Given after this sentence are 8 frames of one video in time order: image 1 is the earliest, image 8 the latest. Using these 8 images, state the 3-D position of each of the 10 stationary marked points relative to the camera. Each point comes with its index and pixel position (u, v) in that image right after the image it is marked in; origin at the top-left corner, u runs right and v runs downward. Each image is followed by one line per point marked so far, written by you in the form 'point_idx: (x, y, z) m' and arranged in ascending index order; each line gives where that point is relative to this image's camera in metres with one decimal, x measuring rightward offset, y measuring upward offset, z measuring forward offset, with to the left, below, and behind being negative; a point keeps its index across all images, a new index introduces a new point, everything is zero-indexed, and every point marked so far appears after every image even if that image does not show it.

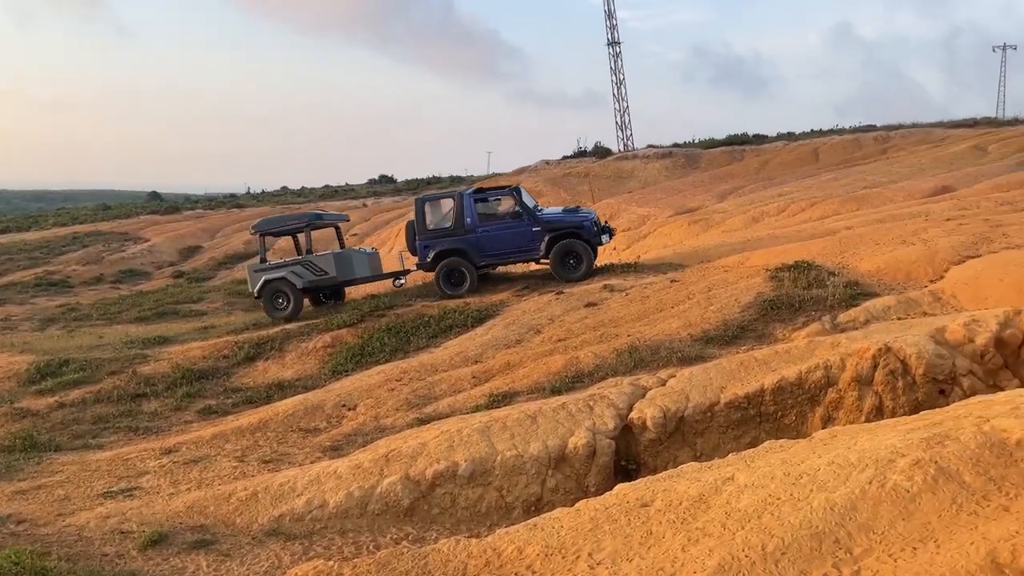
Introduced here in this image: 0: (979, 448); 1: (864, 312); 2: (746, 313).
0: (+2.8, -1.0, +5.3) m
1: (+3.8, -0.3, +9.3) m
2: (+2.7, -0.3, +10.1) m
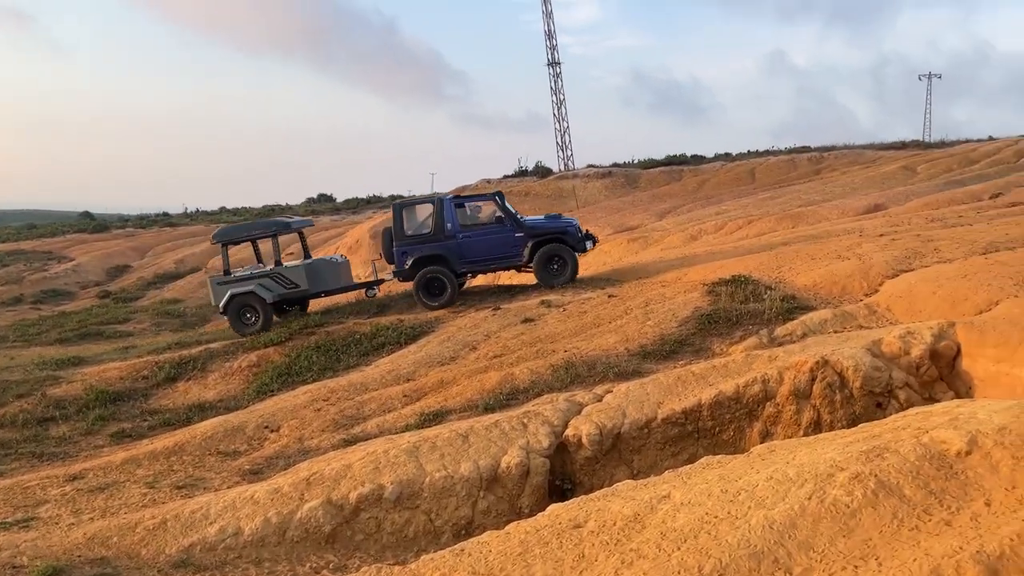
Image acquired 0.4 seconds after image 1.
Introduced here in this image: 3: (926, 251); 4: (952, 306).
0: (+2.4, -1.0, +5.1) m
1: (+3.1, -0.4, +9.2) m
2: (+2.0, -0.4, +9.9) m
3: (+5.5, +0.5, +11.5) m
4: (+4.6, -0.2, +9.0) m
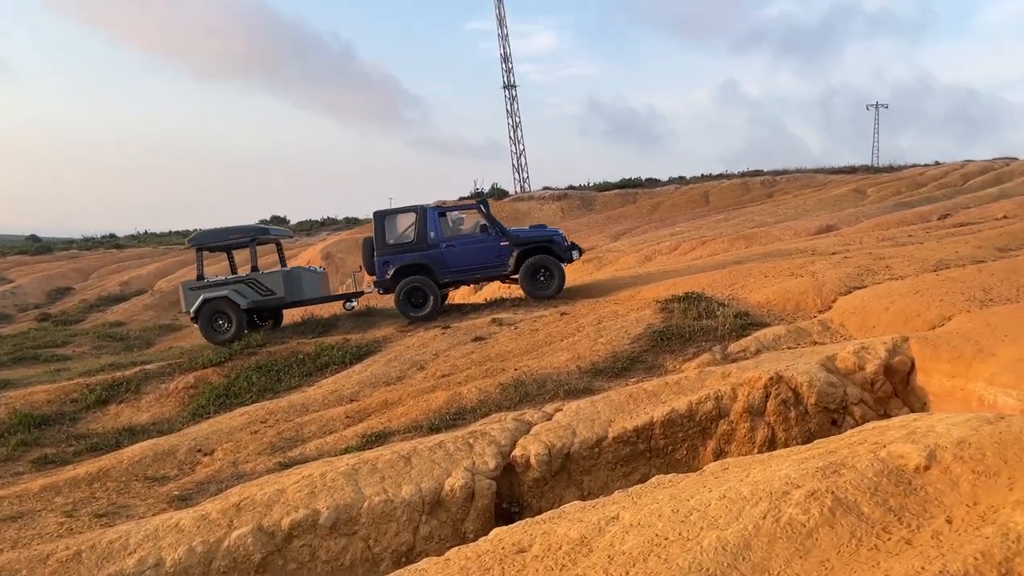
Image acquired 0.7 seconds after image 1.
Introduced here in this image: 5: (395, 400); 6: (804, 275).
0: (+2.1, -1.1, +4.9) m
1: (+2.5, -0.6, +9.0) m
2: (+1.4, -0.6, +9.7) m
3: (+4.8, +0.3, +11.5) m
4: (+4.0, -0.3, +8.9) m
5: (-1.3, -1.2, +9.5) m
6: (+3.9, +0.2, +11.5) m
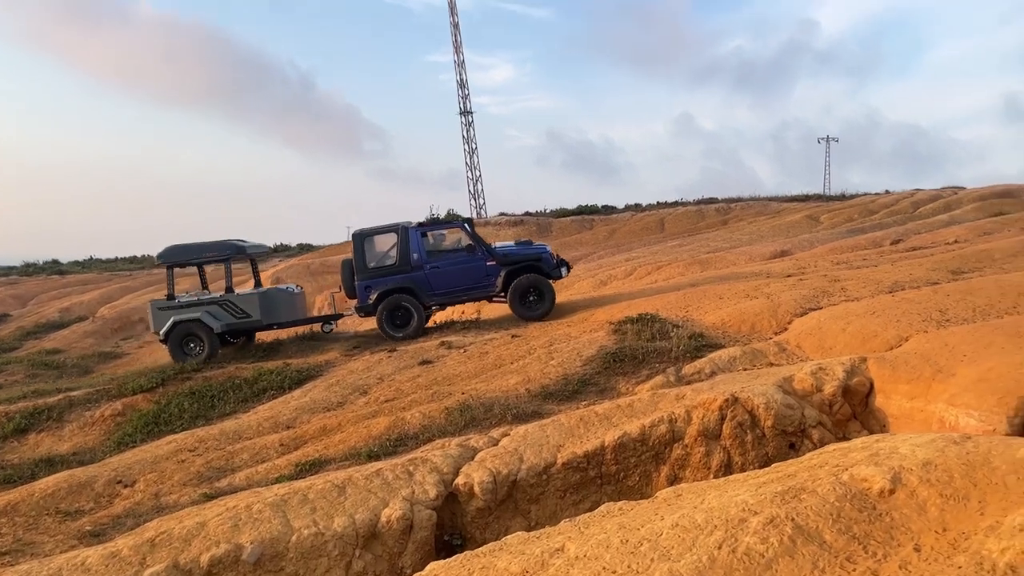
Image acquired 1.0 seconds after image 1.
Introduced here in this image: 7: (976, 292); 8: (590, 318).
0: (+1.7, -1.1, +4.5) m
1: (+2.0, -0.8, +8.7) m
2: (+0.8, -0.8, +9.3) m
3: (+4.2, 0.0, +11.3) m
4: (+3.5, -0.5, +8.7) m
5: (-1.8, -1.4, +8.9) m
6: (+3.2, -0.1, +11.3) m
7: (+5.2, -0.1, +9.7) m
8: (+1.1, -0.4, +12.0) m
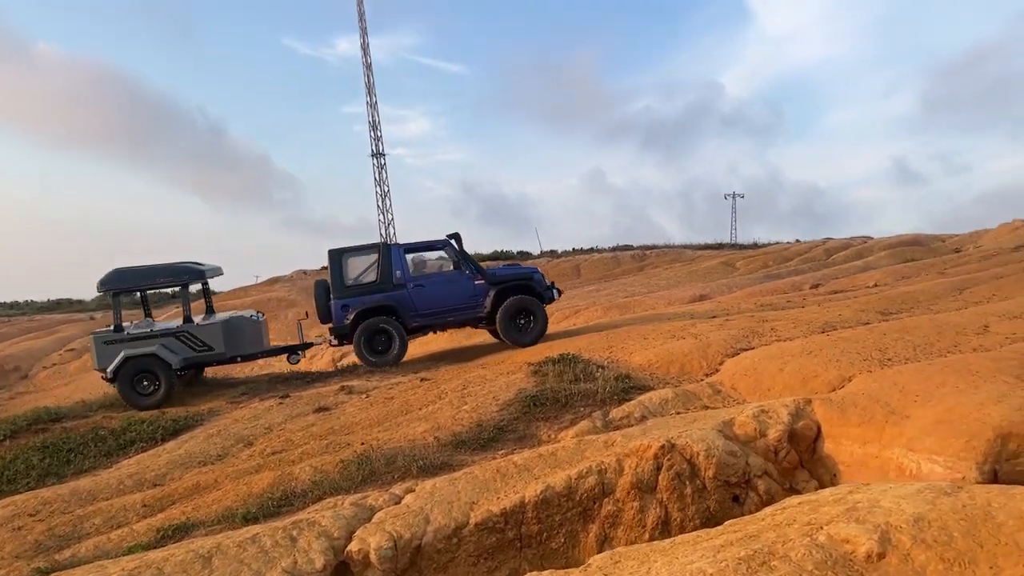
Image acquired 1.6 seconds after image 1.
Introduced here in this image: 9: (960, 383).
0: (+1.3, -1.2, +3.7) m
1: (+1.1, -1.1, +7.8) m
2: (-0.1, -1.2, +8.3) m
3: (+3.1, -0.5, +10.7) m
4: (+2.7, -0.9, +8.0) m
5: (-2.7, -1.7, +7.7) m
6: (+2.1, -0.6, +10.6) m
7: (+4.3, -0.5, +9.2) m
8: (-0.1, -0.9, +11.1) m
9: (+3.5, -0.7, +6.8) m
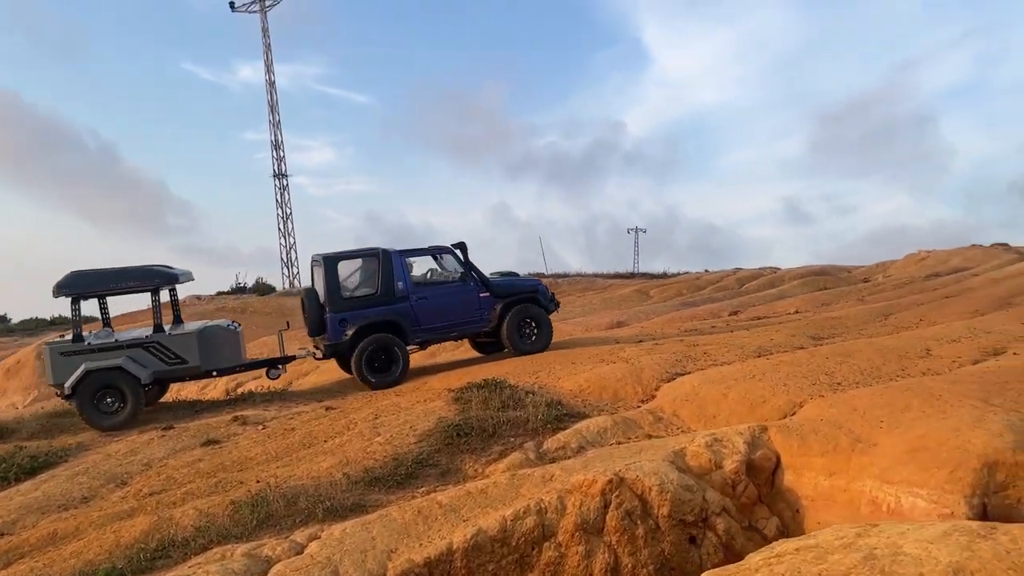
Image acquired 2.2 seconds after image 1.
0: (+1.1, -1.2, +2.9) m
1: (+0.5, -1.2, +7.0) m
2: (-0.7, -1.3, +7.3) m
3: (+2.1, -0.8, +10.1) m
4: (+2.0, -1.0, +7.3) m
5: (-3.3, -1.8, +6.4) m
6: (+1.2, -0.8, +9.9) m
7: (+3.5, -0.7, +8.7) m
8: (-1.0, -1.2, +10.1) m
9: (+3.0, -0.9, +6.2) m
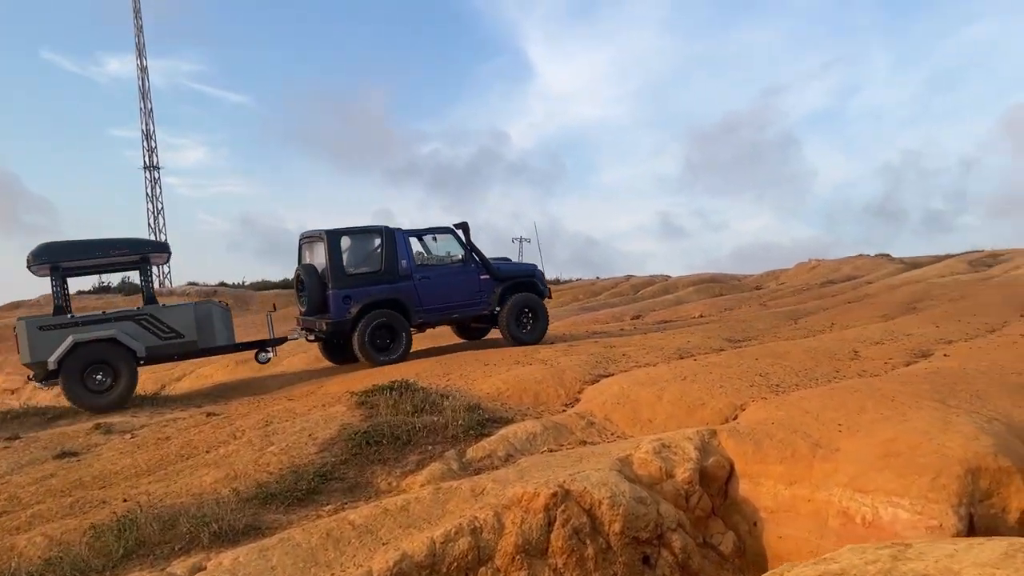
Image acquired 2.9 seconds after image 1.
0: (+1.1, -1.0, +2.2) m
1: (-0.1, -1.1, +6.2) m
2: (-1.4, -1.2, +6.4) m
3: (+1.1, -0.7, +9.5) m
4: (+1.4, -1.0, +6.7) m
5: (-3.7, -1.6, +5.1) m
6: (+0.2, -0.8, +9.2) m
7: (+2.6, -0.7, +8.4) m
8: (-2.0, -1.1, +9.1) m
9: (+2.5, -0.8, +5.8) m
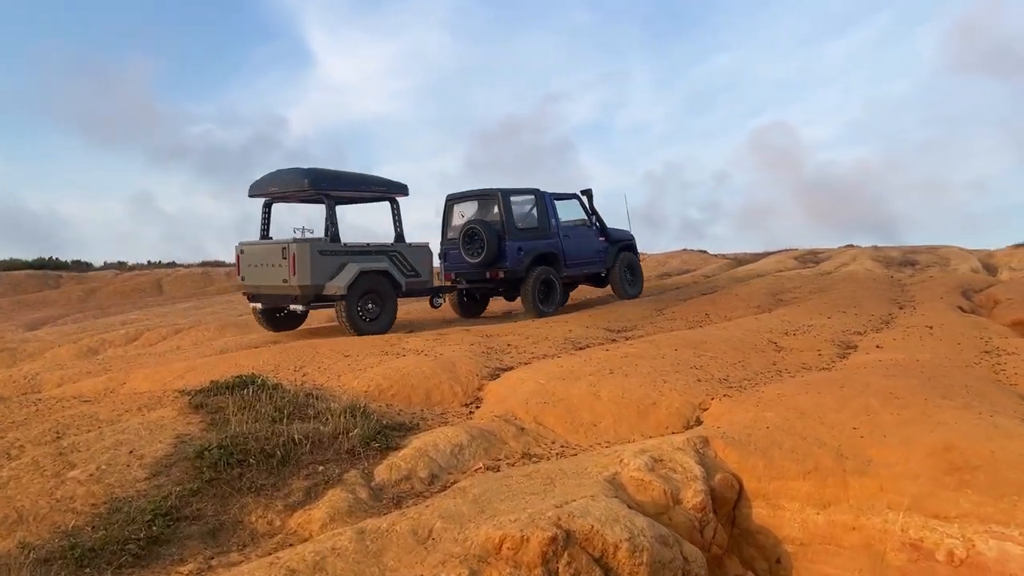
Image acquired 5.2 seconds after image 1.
0: (+1.7, -0.9, +1.0) m
1: (-0.5, -0.9, +4.6) m
2: (-1.8, -1.0, +4.4) m
3: (-0.1, -0.5, +8.0) m
4: (+0.8, -0.8, +5.4) m
5: (-3.7, -1.4, +2.6) m
6: (-0.9, -0.6, +7.5) m
7: (+1.6, -0.5, +7.3) m
8: (-3.1, -0.8, +6.8) m
9: (+2.1, -0.7, +4.8) m
